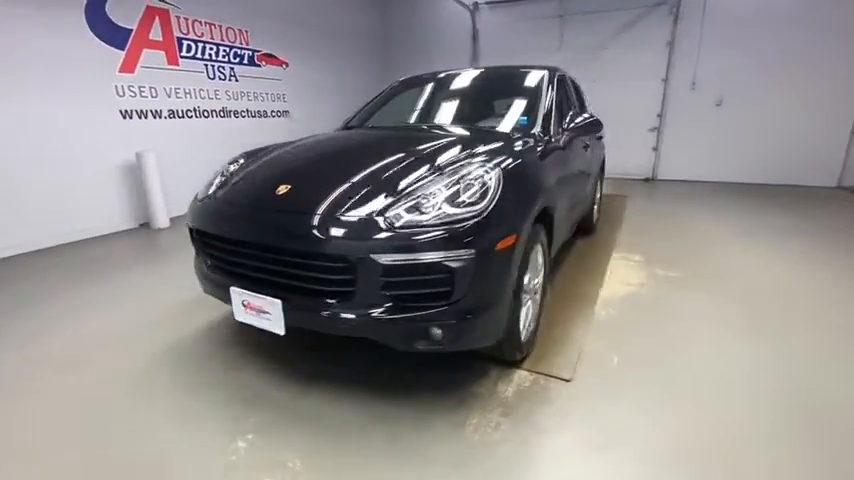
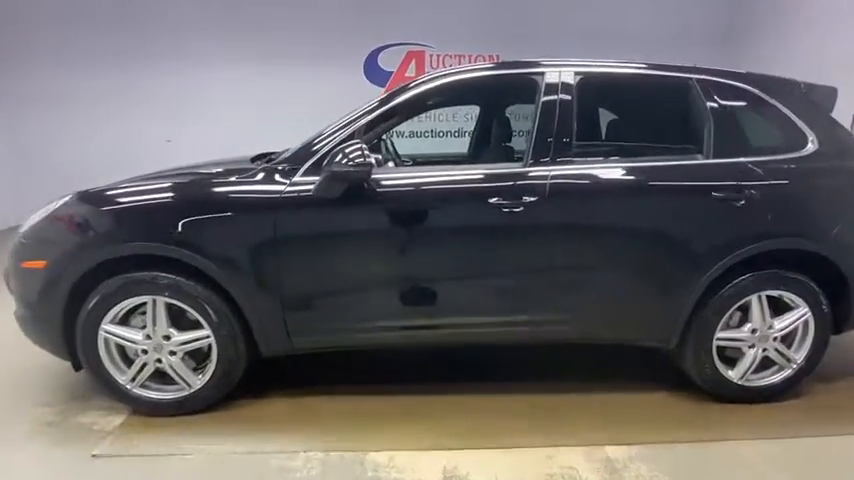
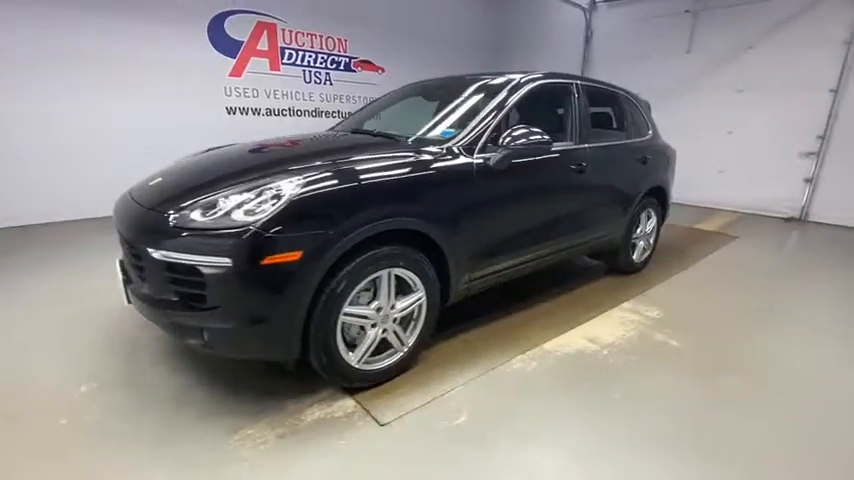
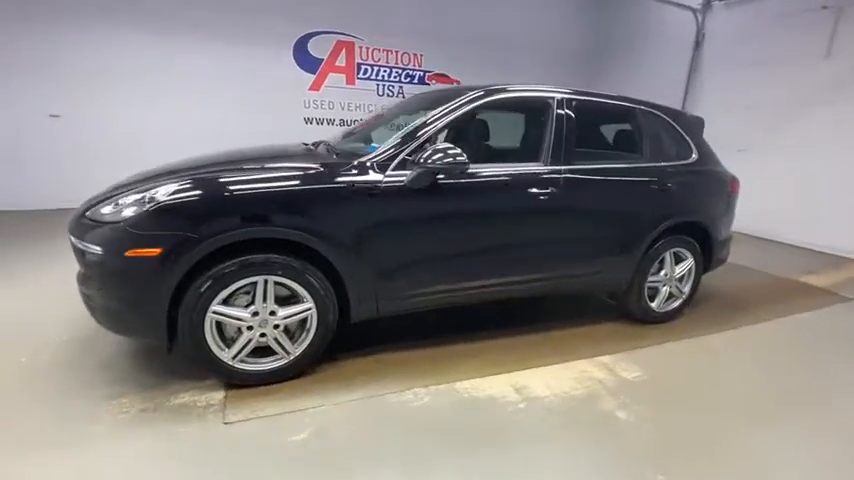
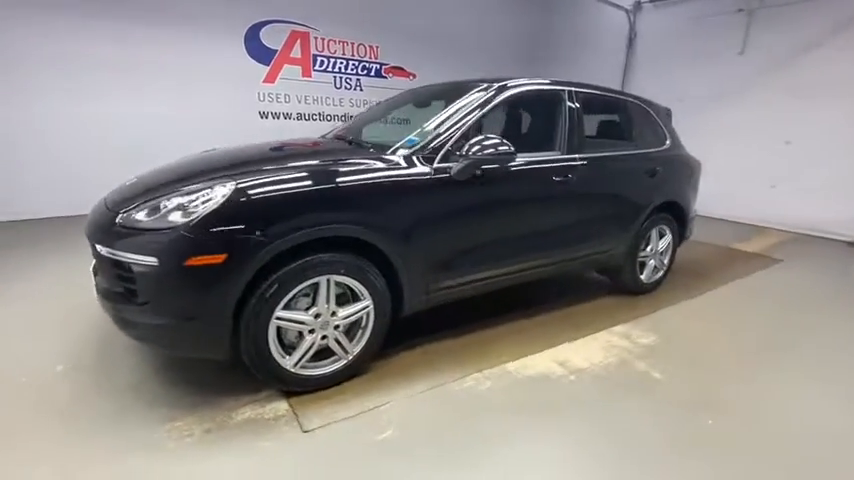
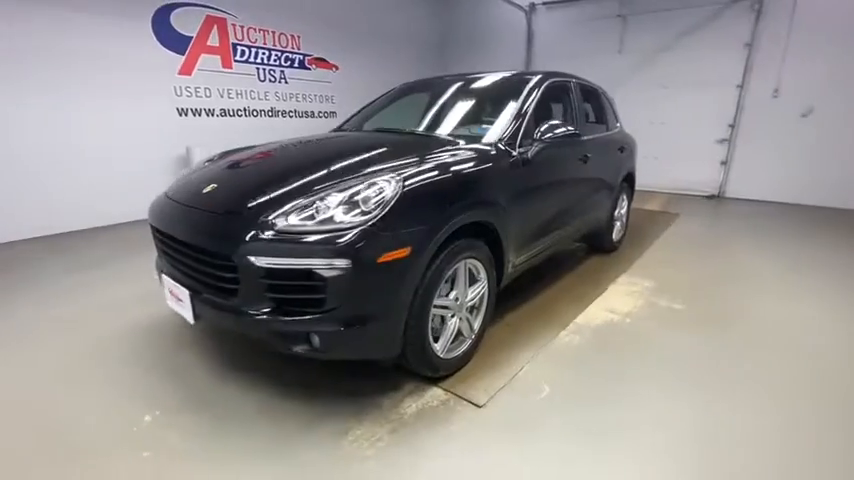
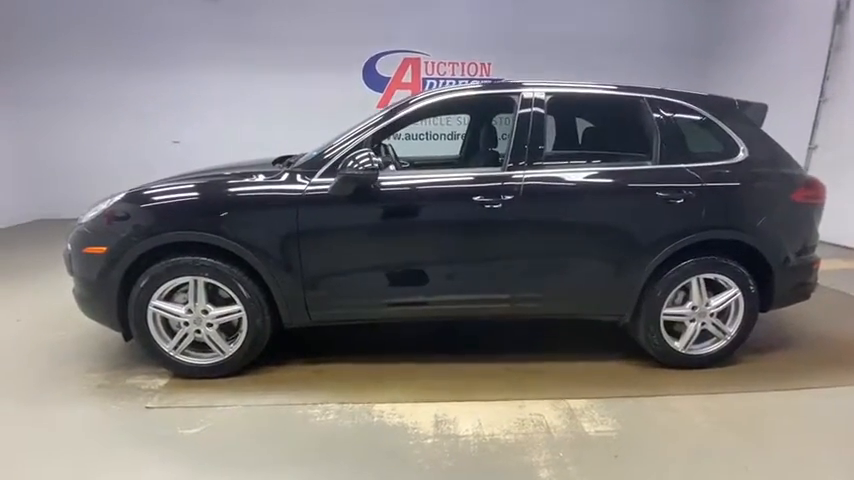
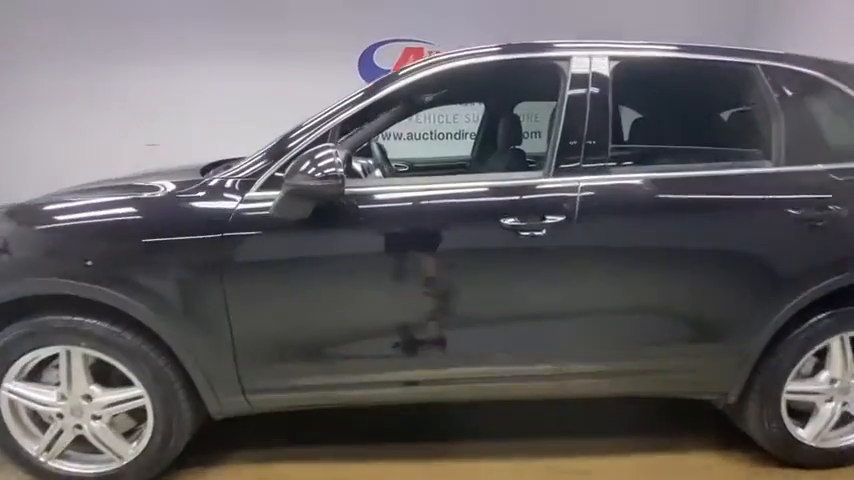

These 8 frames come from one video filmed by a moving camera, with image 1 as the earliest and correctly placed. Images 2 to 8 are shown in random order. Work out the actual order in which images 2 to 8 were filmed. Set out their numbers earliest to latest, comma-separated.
6, 3, 5, 4, 7, 2, 8
